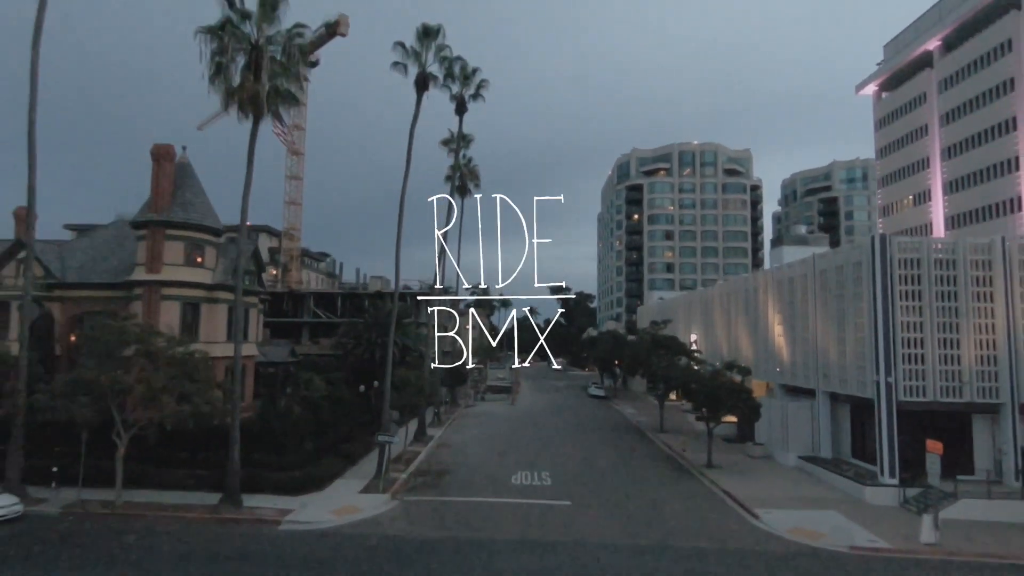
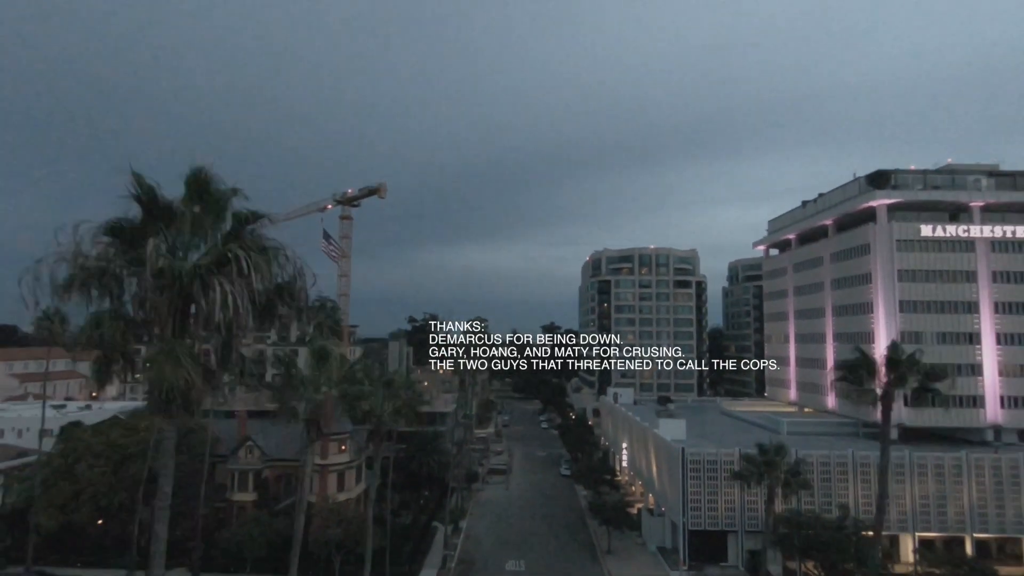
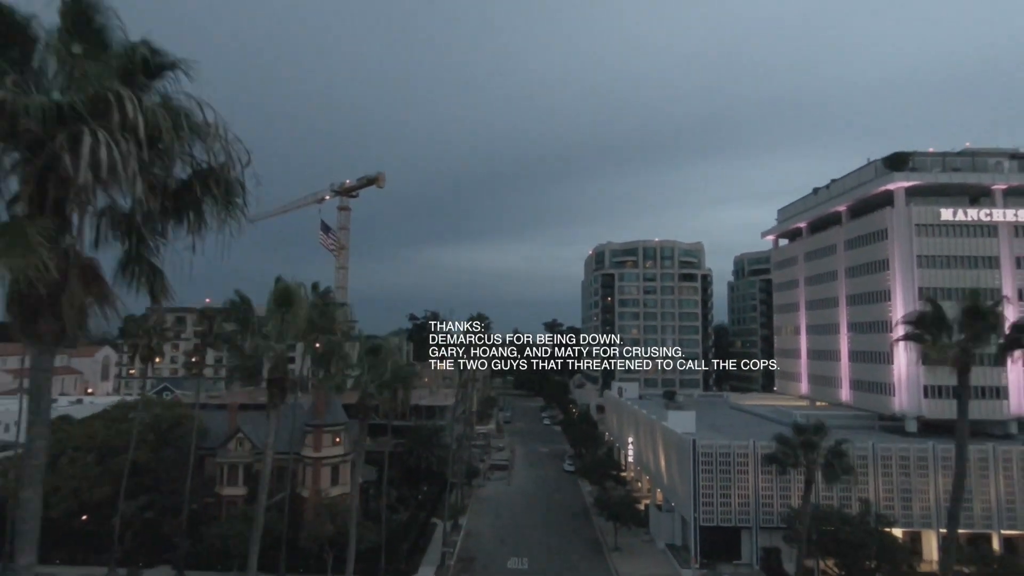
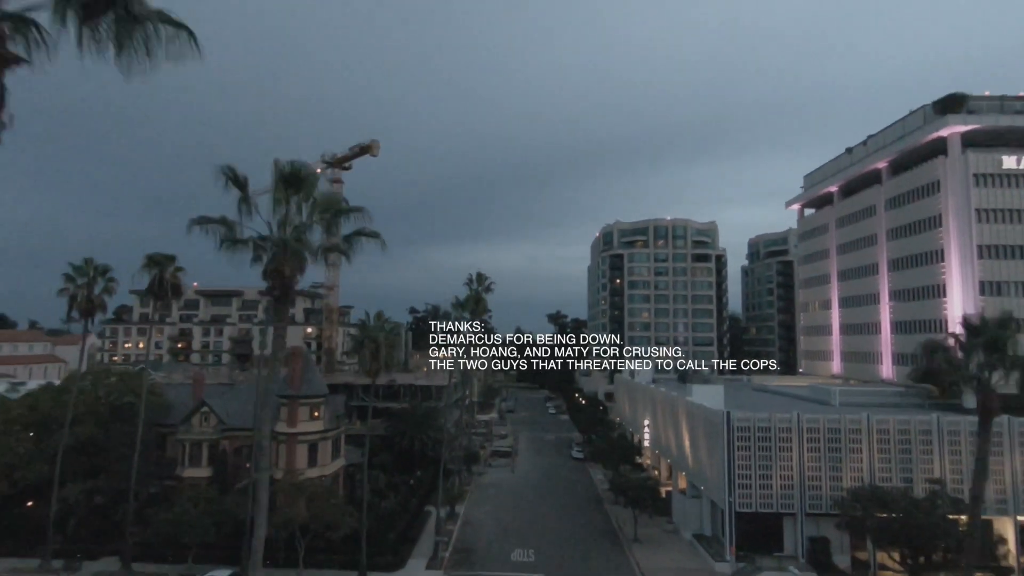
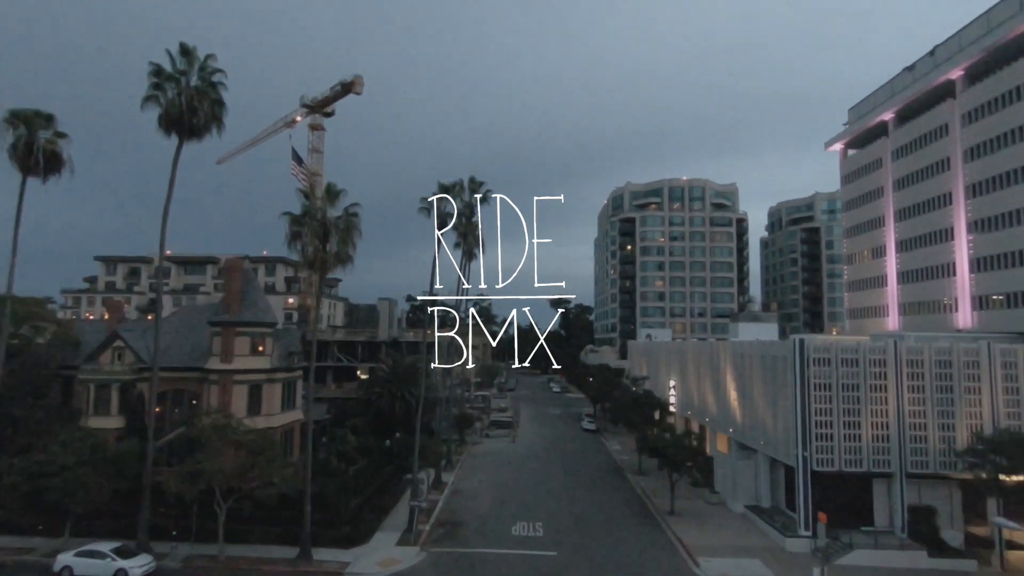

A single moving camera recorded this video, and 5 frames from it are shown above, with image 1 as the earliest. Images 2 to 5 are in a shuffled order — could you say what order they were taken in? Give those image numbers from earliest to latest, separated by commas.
5, 4, 3, 2
